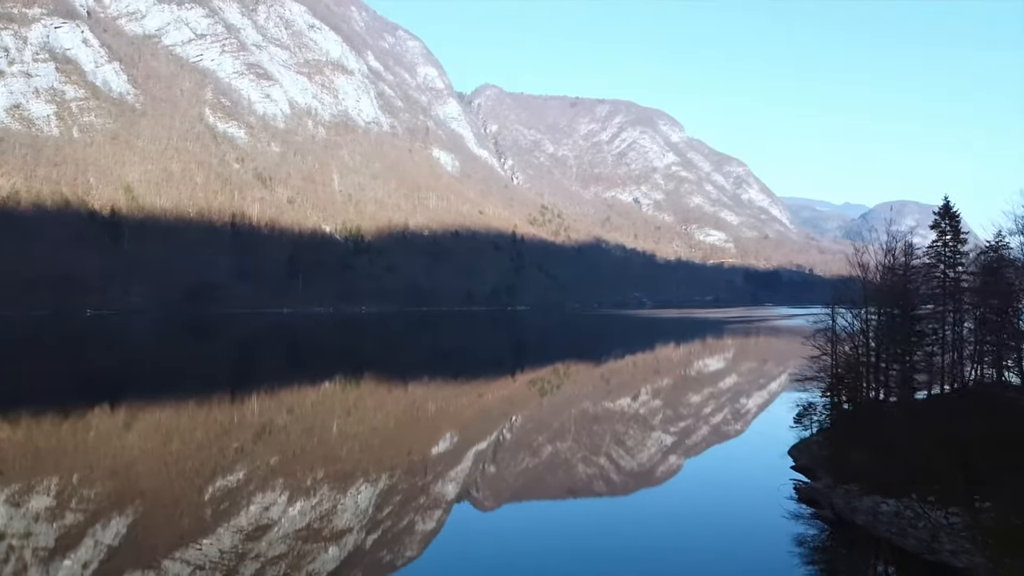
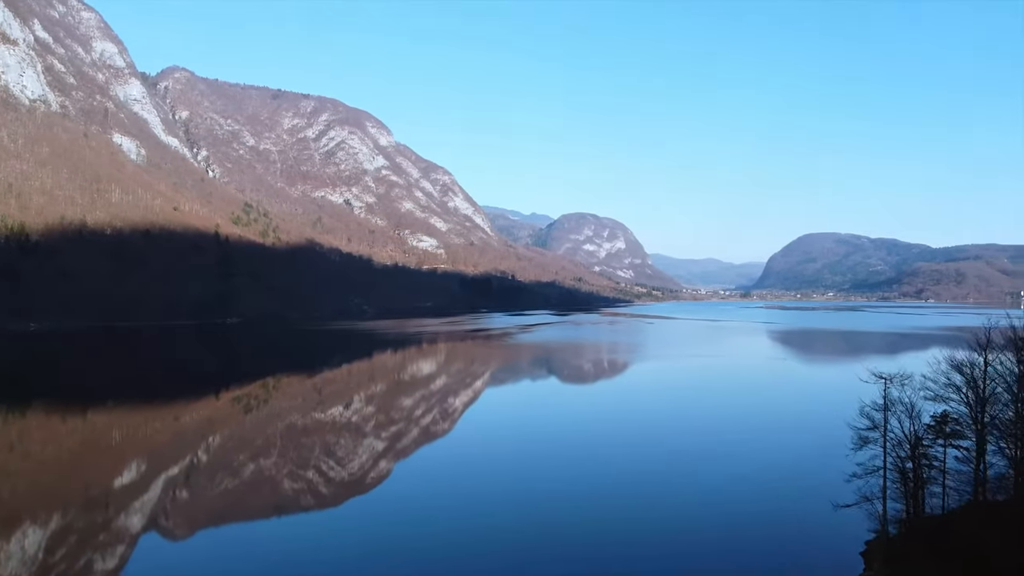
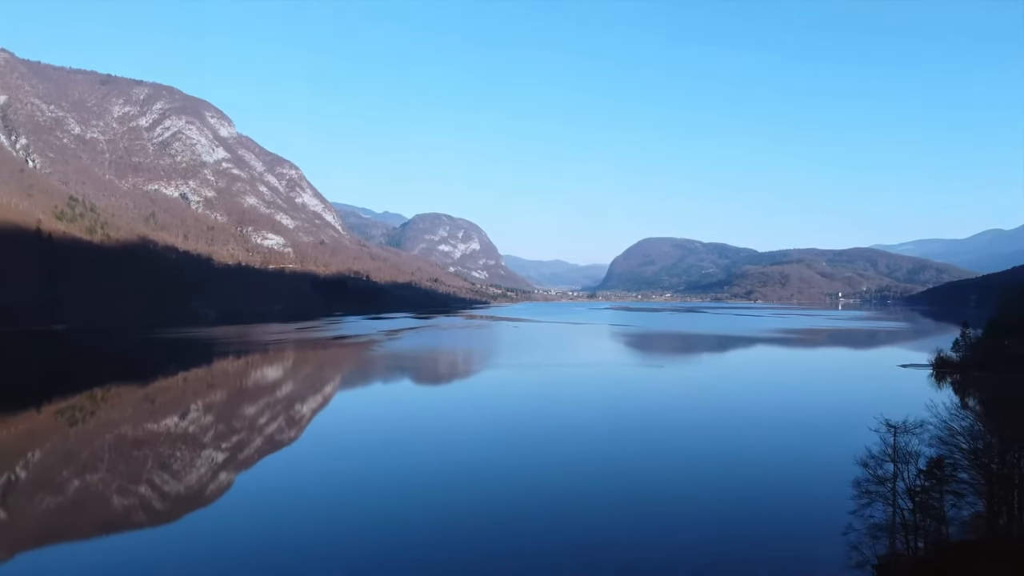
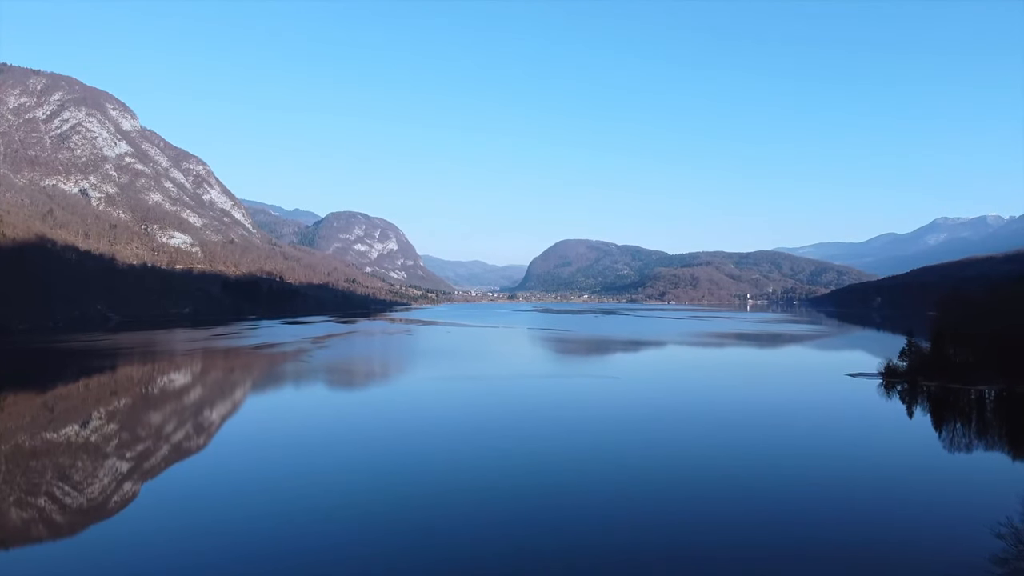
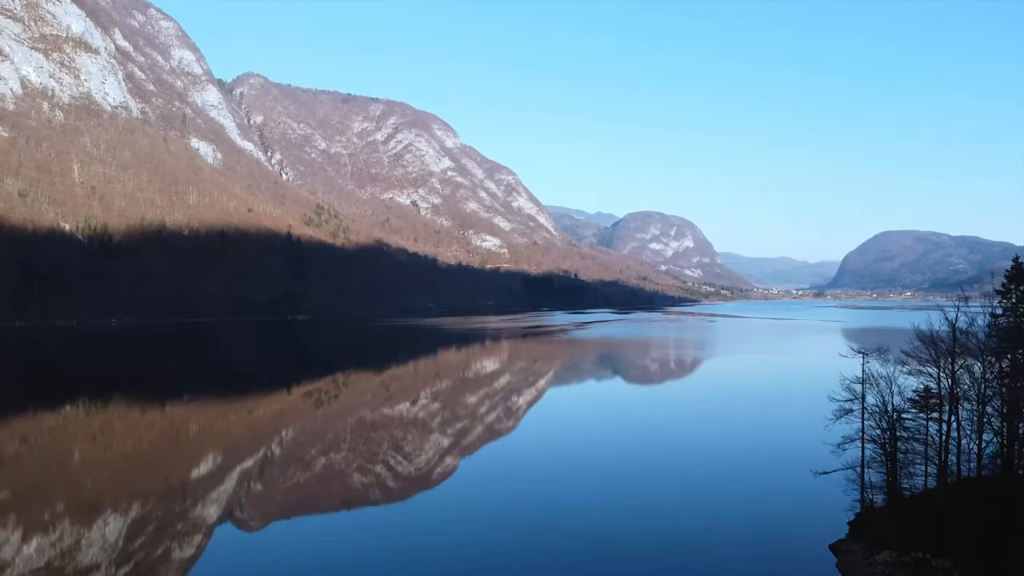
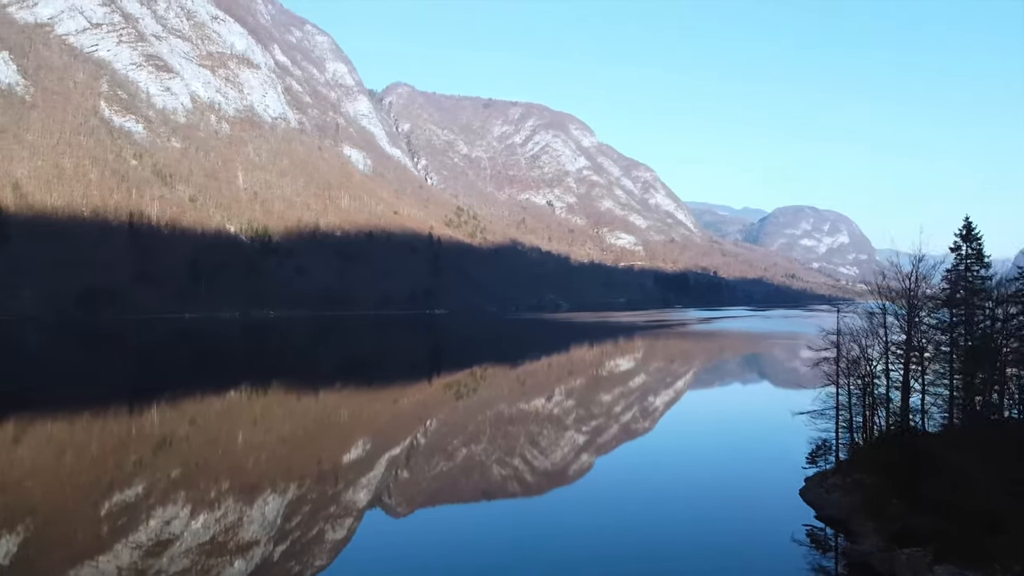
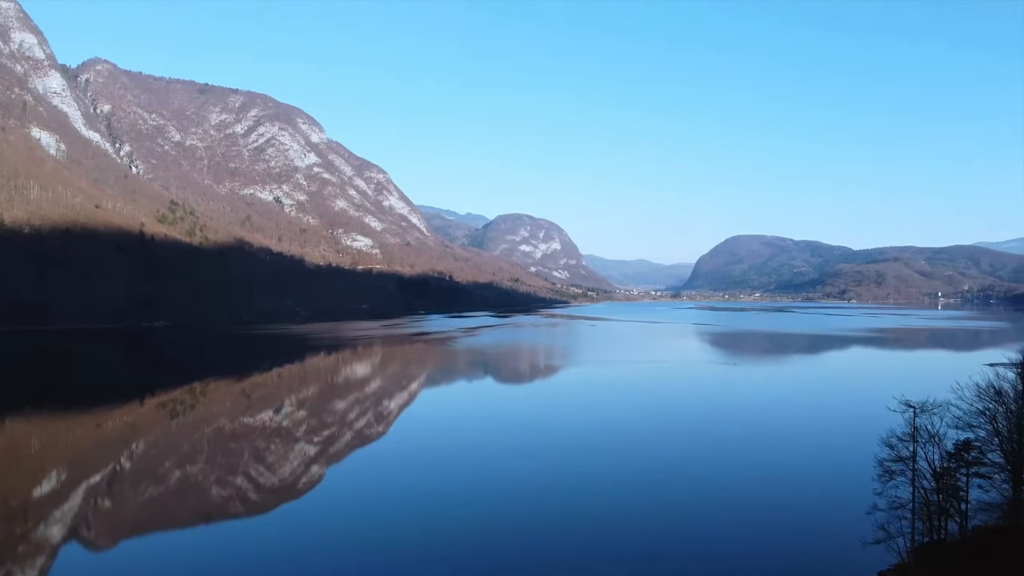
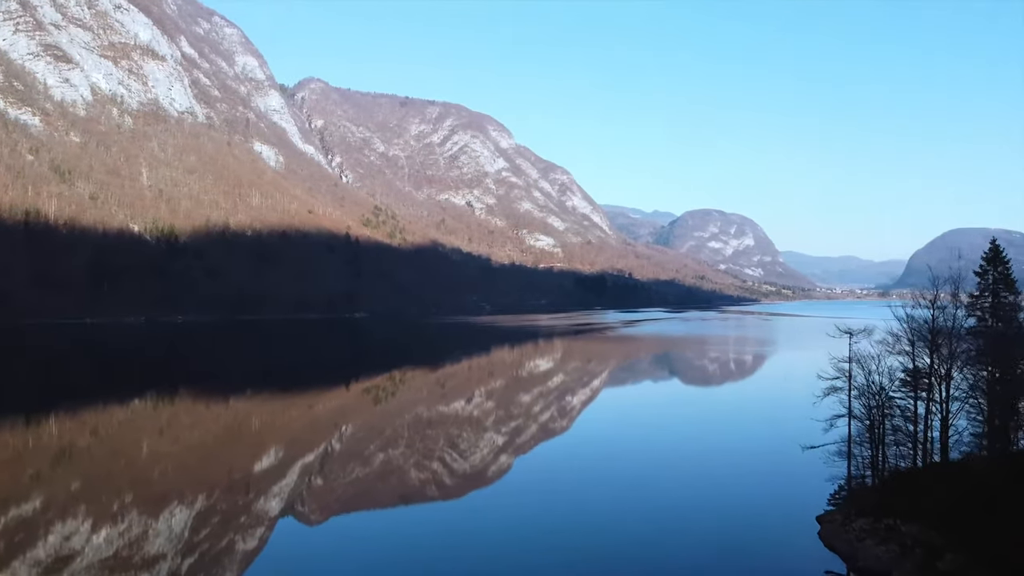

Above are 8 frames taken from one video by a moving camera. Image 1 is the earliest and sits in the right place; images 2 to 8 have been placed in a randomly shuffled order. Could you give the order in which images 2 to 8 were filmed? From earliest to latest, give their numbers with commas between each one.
6, 8, 5, 2, 7, 3, 4
